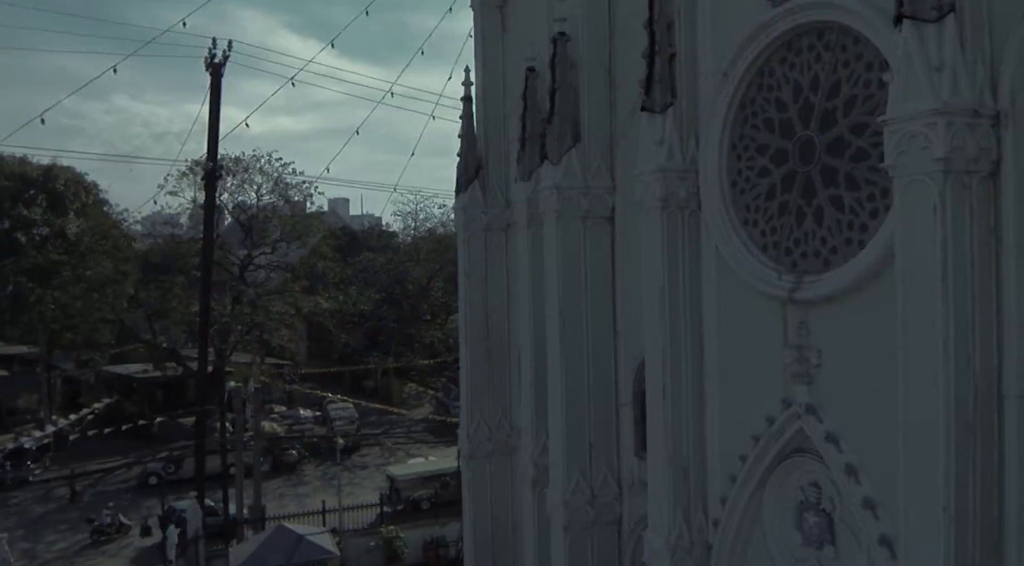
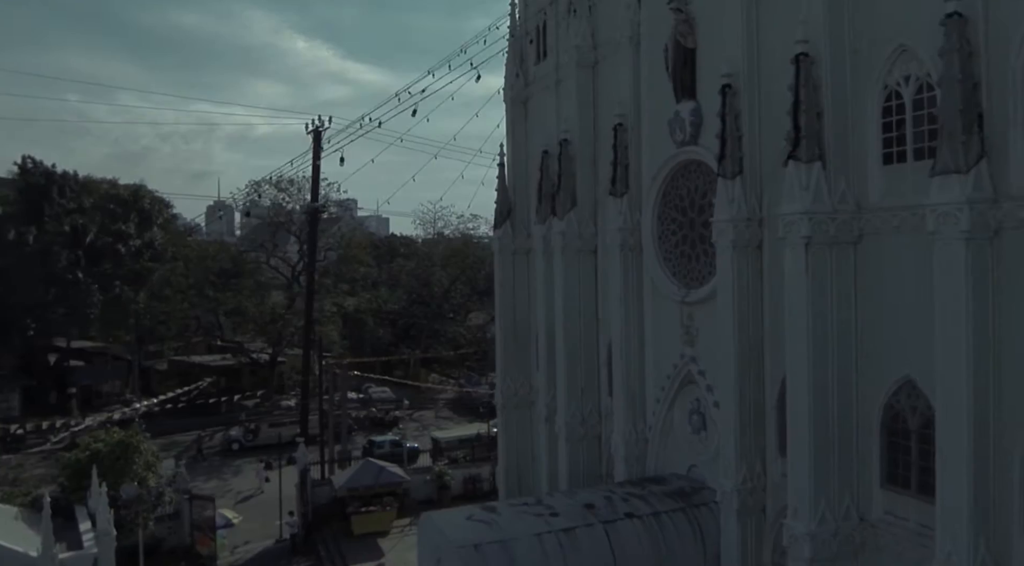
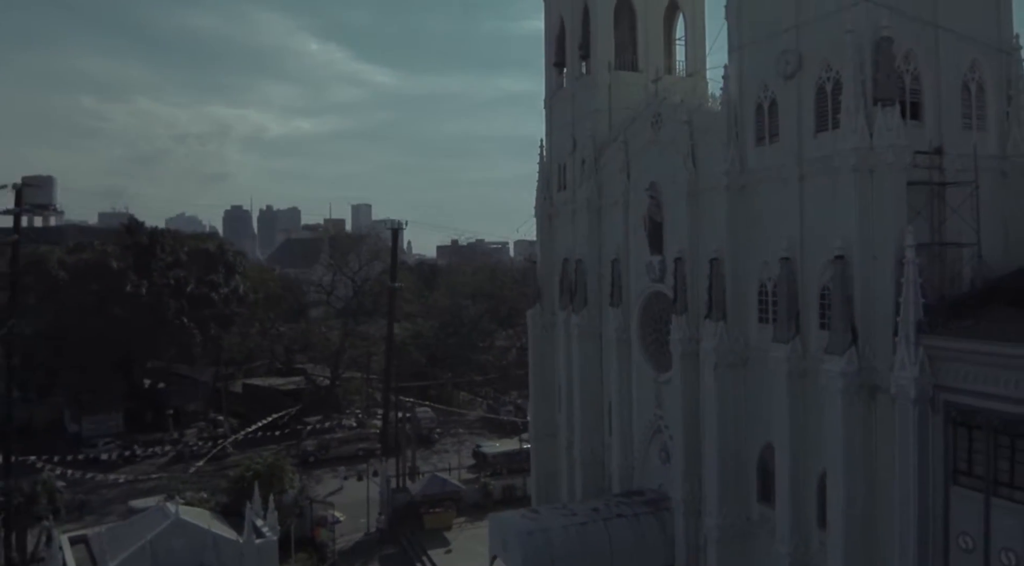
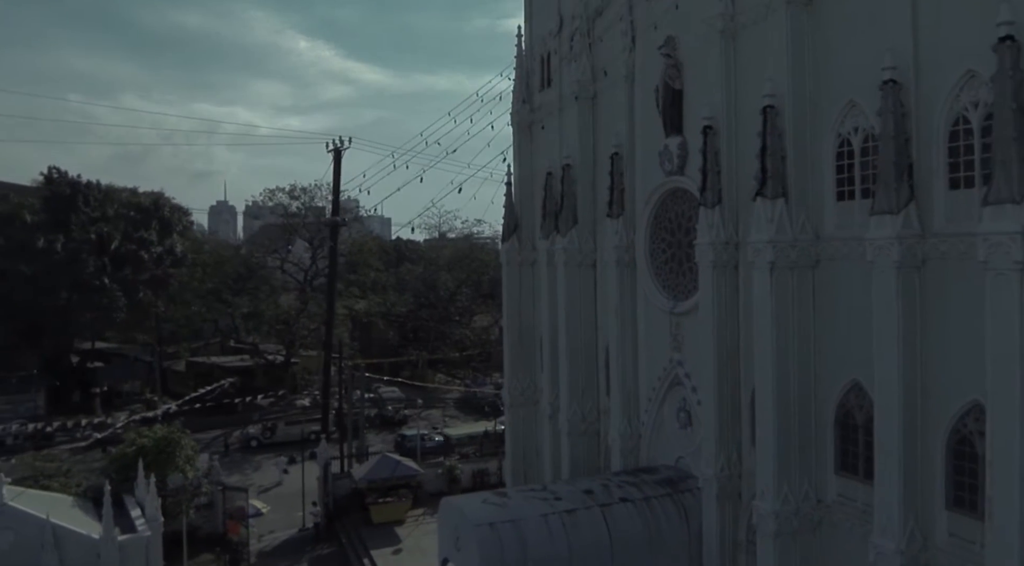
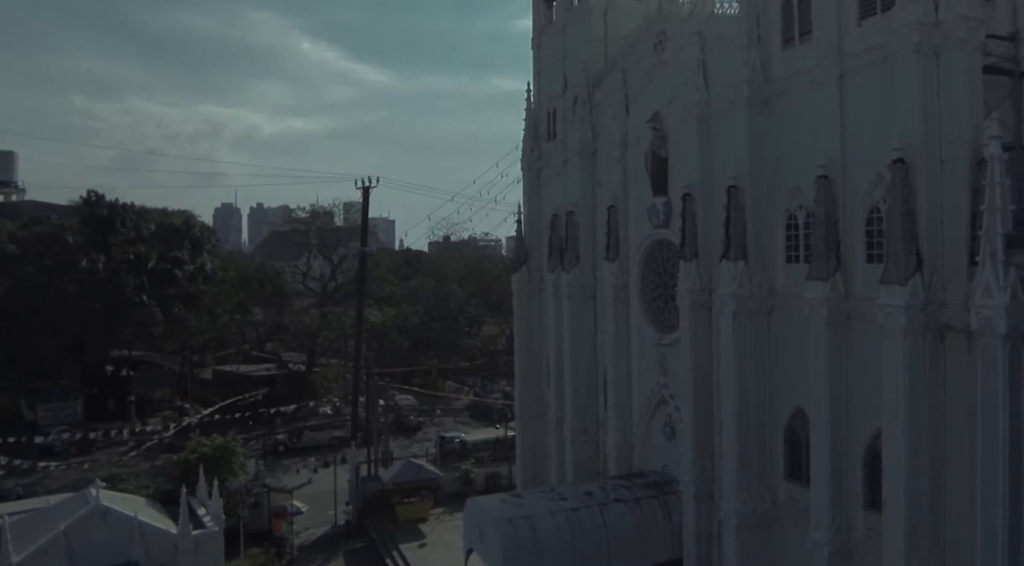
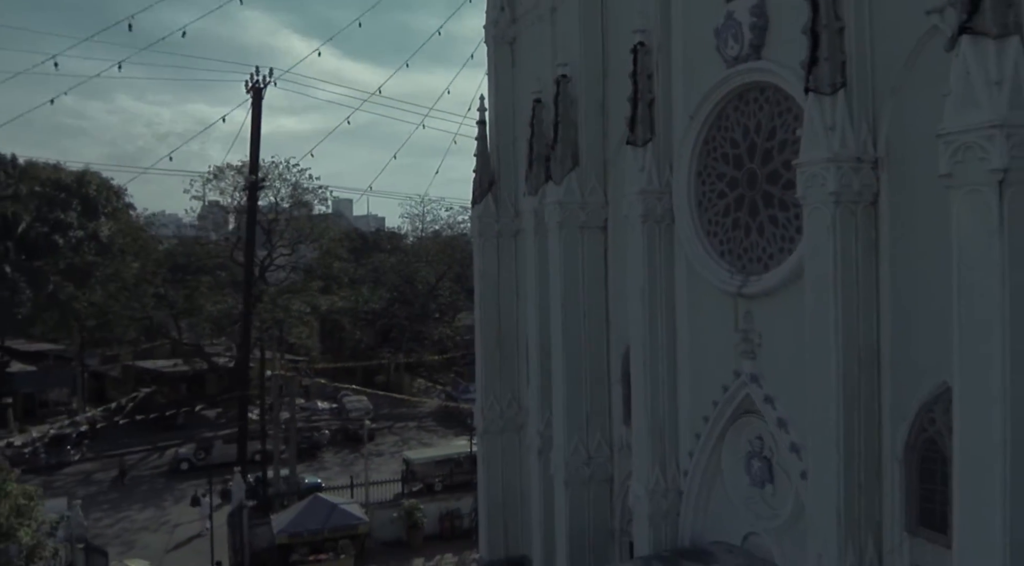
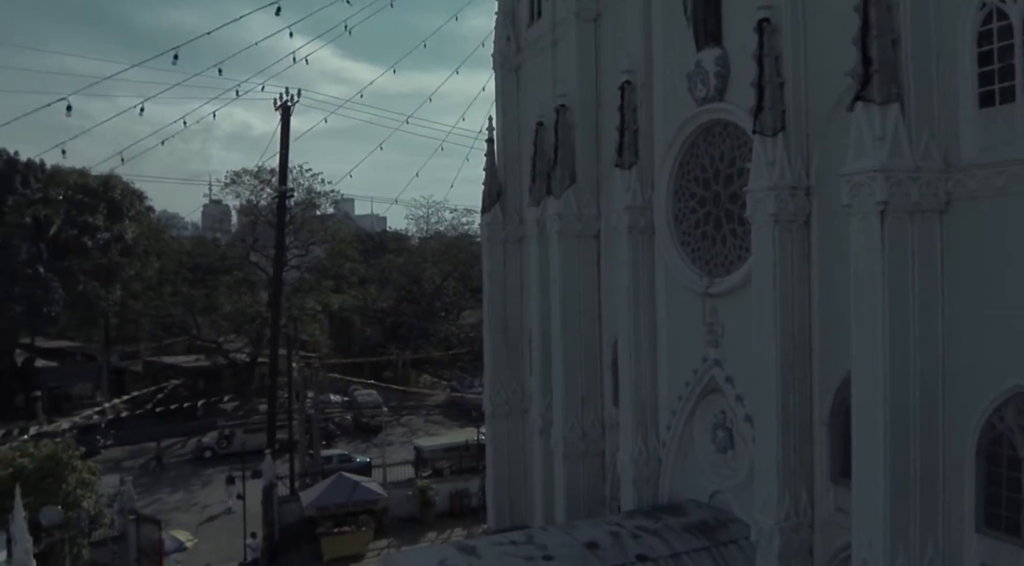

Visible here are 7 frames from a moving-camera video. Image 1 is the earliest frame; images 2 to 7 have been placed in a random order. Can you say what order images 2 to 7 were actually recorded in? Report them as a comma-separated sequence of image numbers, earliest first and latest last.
6, 7, 2, 4, 5, 3
